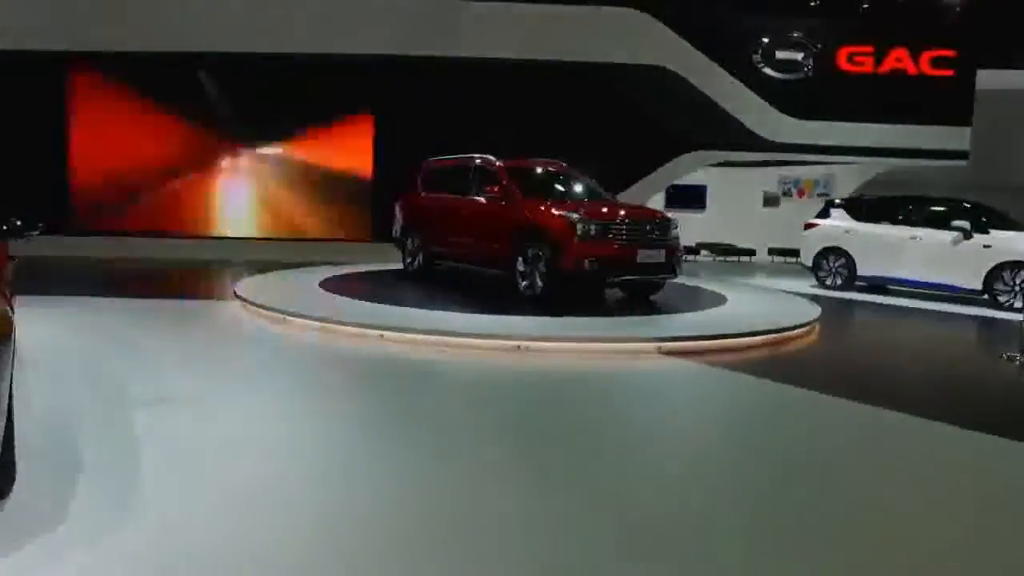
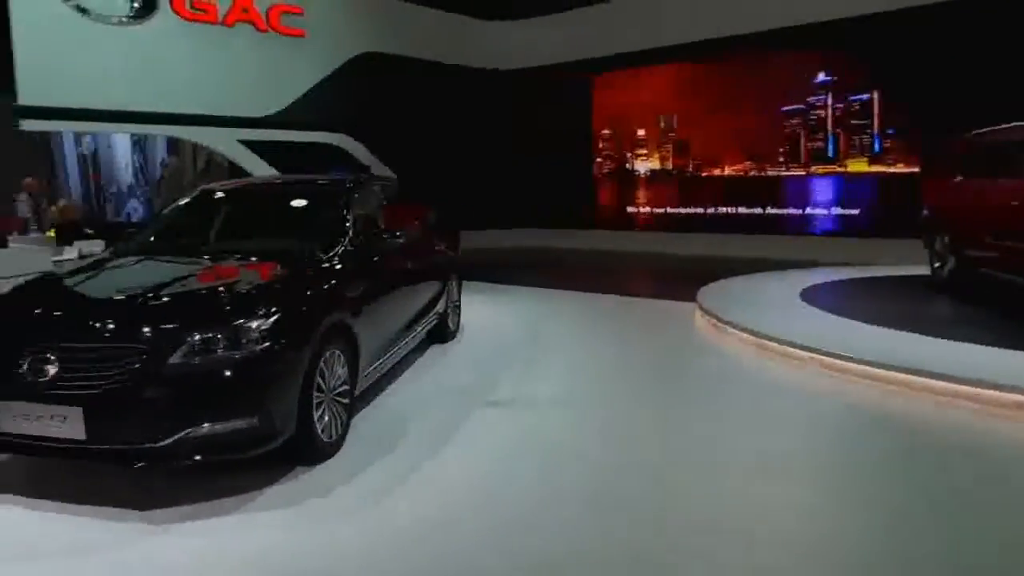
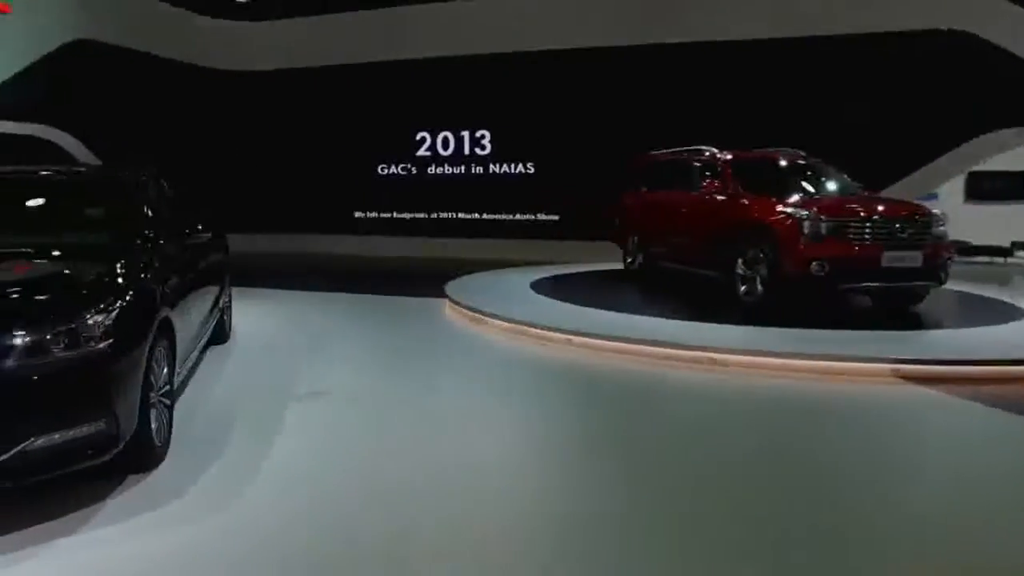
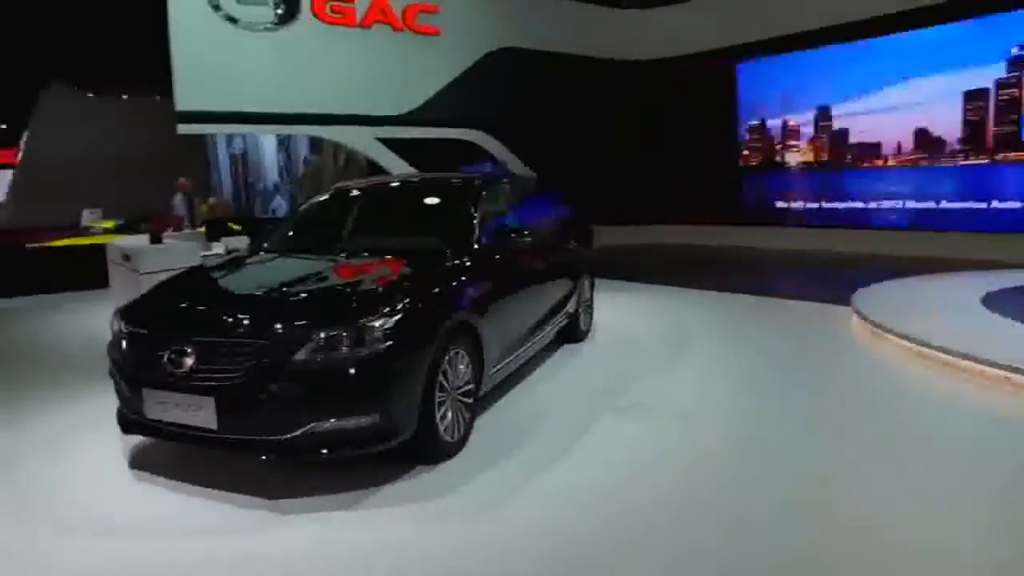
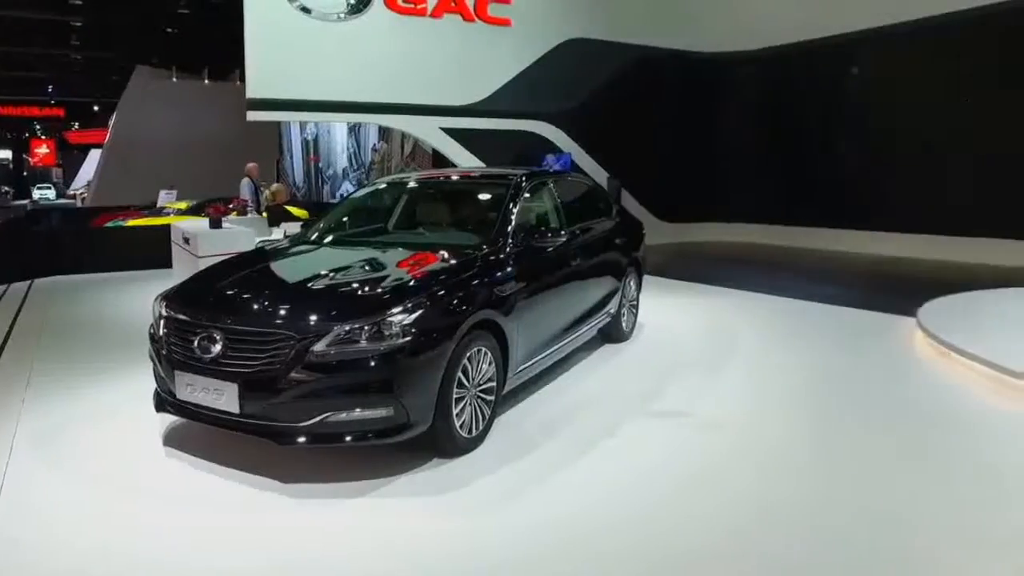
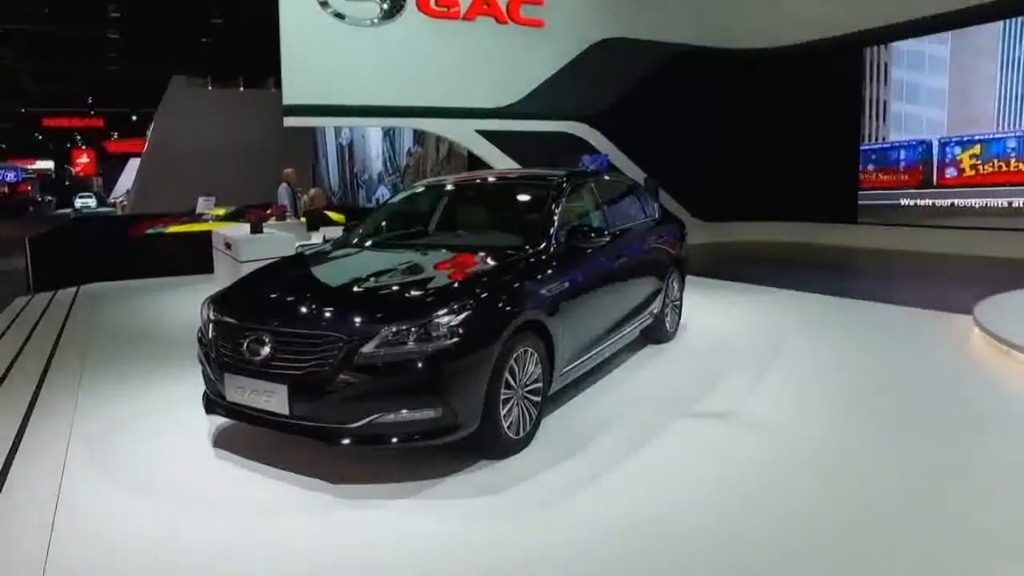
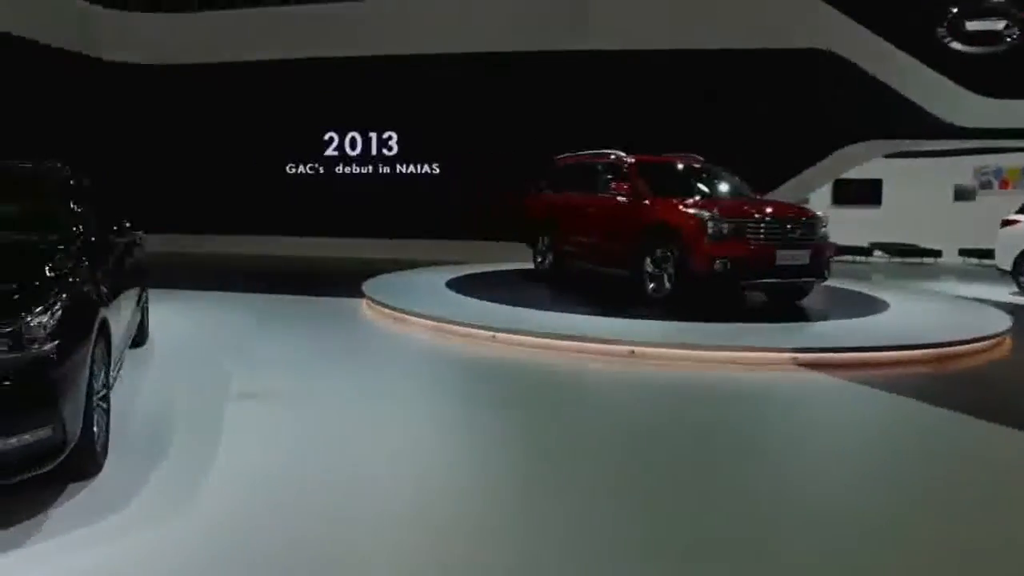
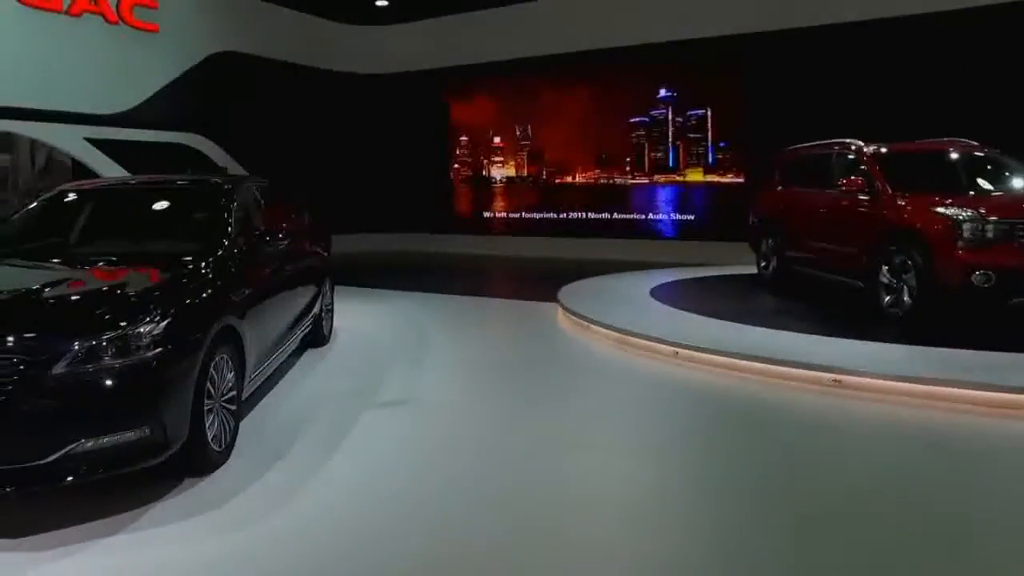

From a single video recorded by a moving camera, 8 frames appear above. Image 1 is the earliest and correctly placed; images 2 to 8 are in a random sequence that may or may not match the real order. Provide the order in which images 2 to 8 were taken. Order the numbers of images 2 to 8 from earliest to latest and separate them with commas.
7, 3, 8, 2, 4, 6, 5
